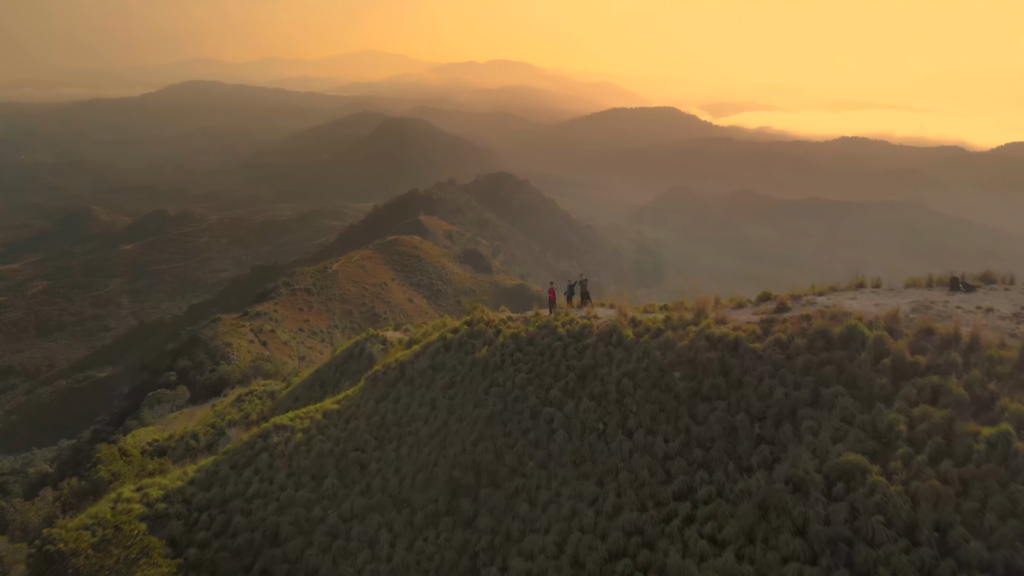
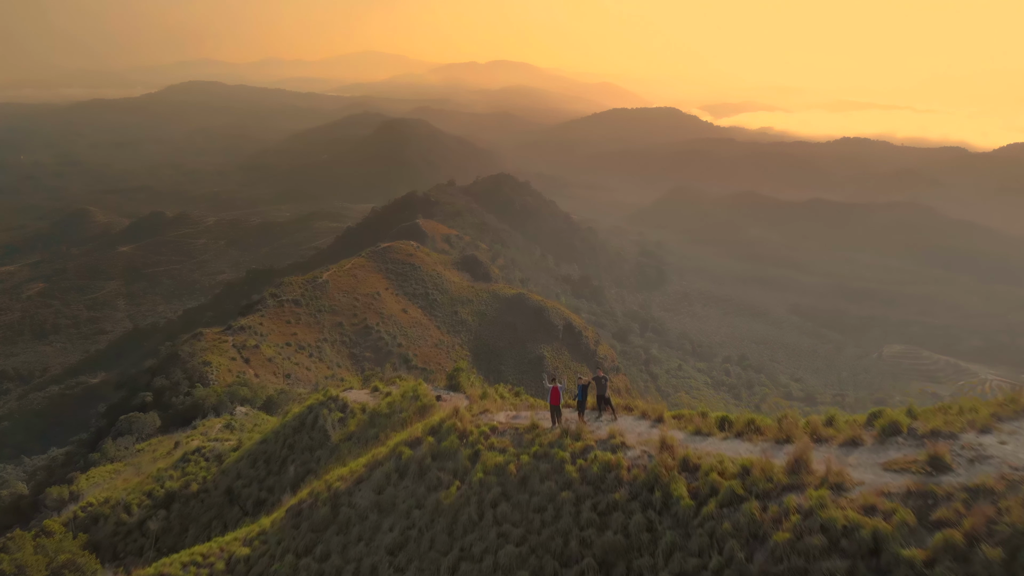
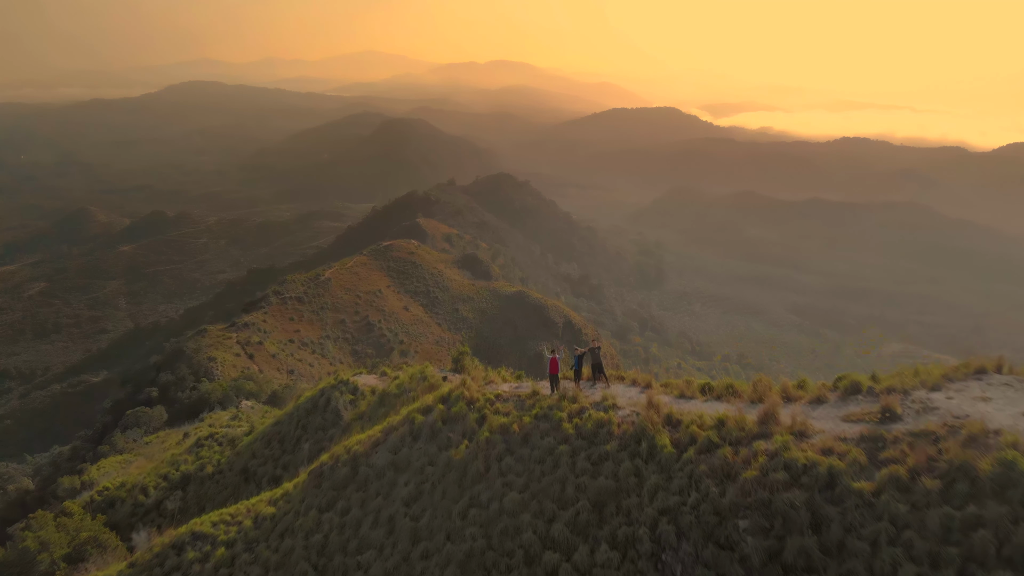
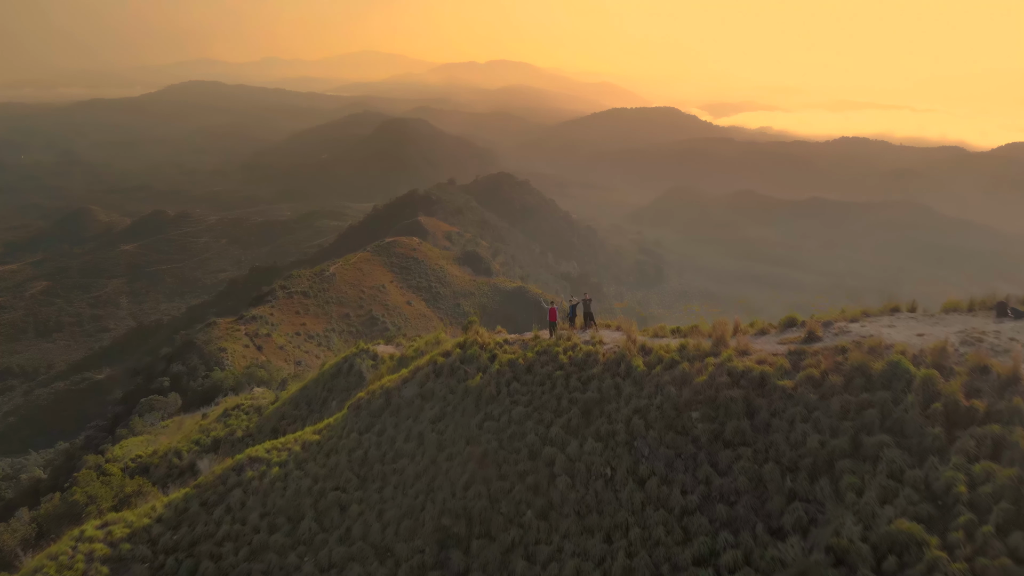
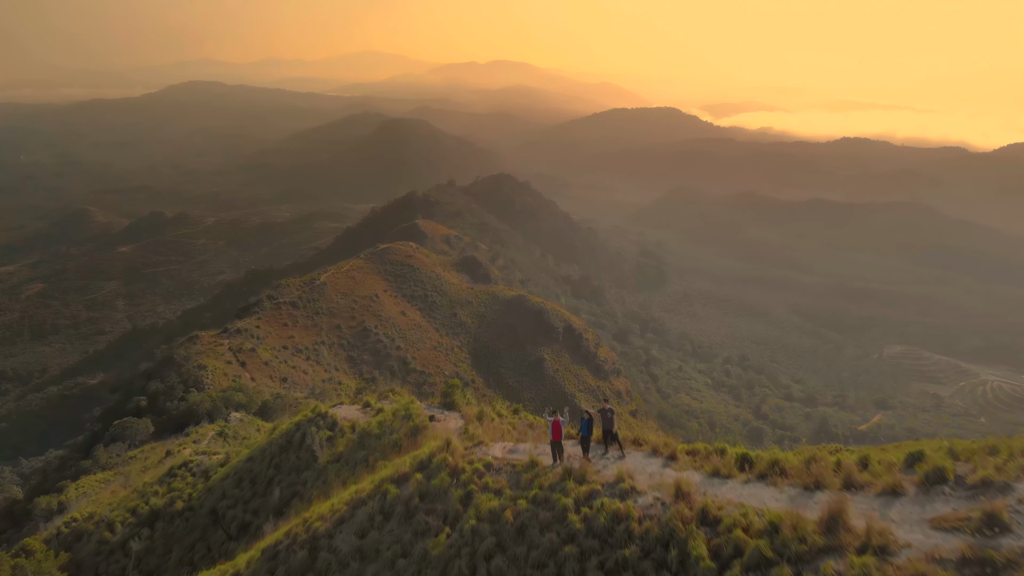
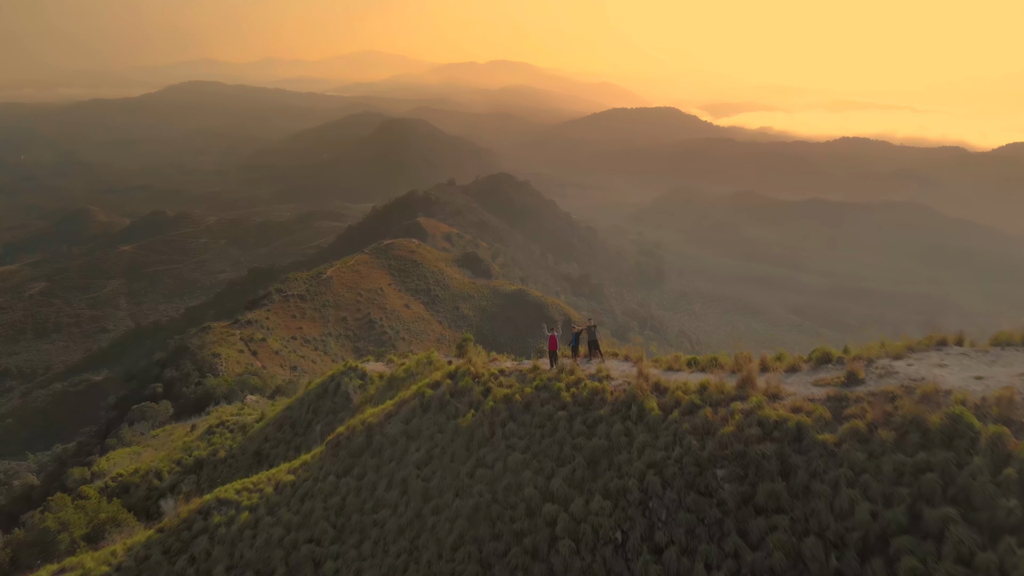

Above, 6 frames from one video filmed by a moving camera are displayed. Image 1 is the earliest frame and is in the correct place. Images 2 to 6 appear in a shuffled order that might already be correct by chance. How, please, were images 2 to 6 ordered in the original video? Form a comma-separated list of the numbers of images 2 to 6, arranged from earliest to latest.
4, 6, 3, 2, 5
